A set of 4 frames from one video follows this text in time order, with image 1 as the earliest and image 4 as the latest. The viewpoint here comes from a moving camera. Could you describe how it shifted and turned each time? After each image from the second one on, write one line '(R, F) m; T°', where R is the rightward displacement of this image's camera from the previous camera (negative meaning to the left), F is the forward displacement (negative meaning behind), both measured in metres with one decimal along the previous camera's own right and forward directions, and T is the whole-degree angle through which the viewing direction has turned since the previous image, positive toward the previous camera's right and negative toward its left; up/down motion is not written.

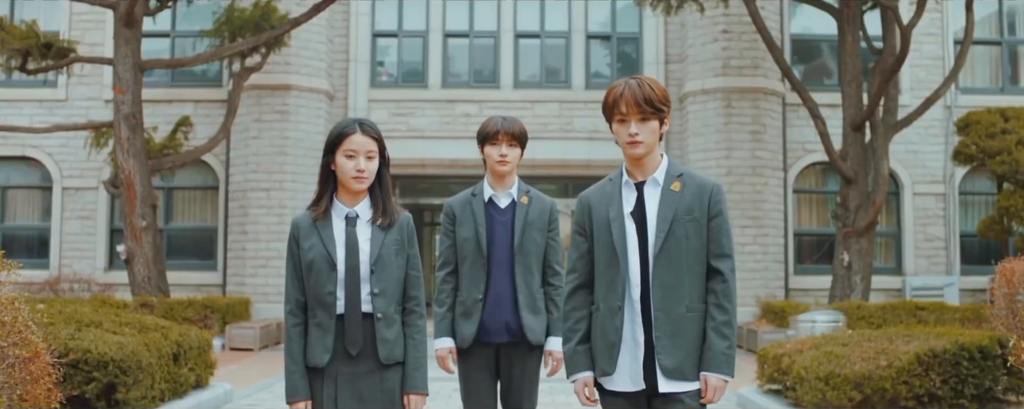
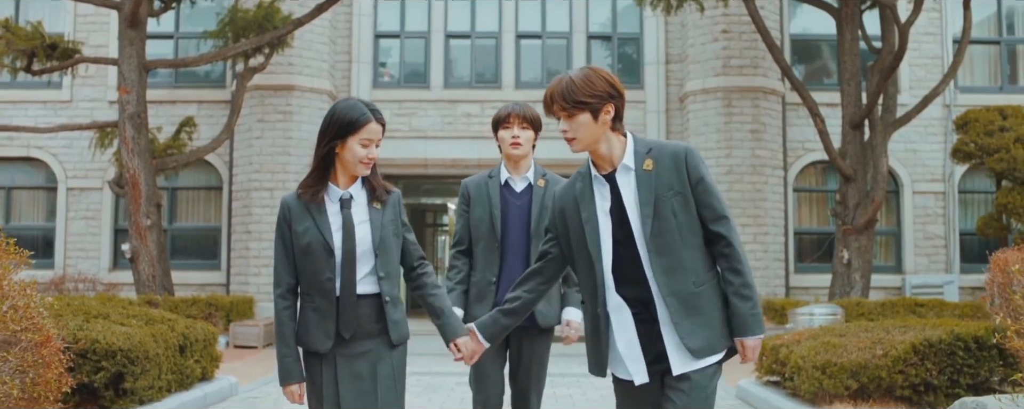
(0.0, -0.1) m; 0°
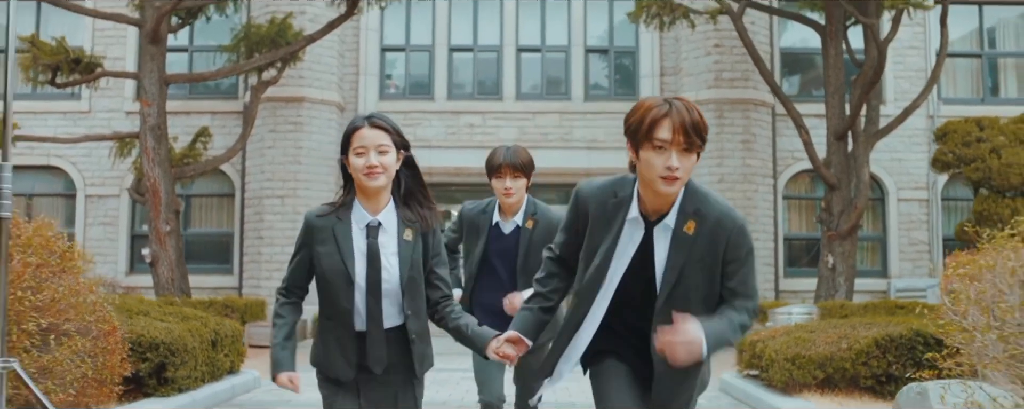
(0.0, -0.6) m; 0°
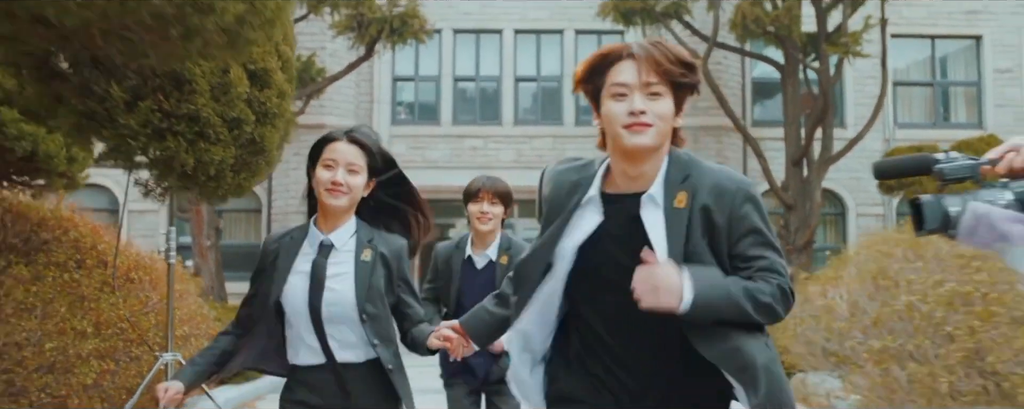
(+0.1, -1.6) m; 0°
